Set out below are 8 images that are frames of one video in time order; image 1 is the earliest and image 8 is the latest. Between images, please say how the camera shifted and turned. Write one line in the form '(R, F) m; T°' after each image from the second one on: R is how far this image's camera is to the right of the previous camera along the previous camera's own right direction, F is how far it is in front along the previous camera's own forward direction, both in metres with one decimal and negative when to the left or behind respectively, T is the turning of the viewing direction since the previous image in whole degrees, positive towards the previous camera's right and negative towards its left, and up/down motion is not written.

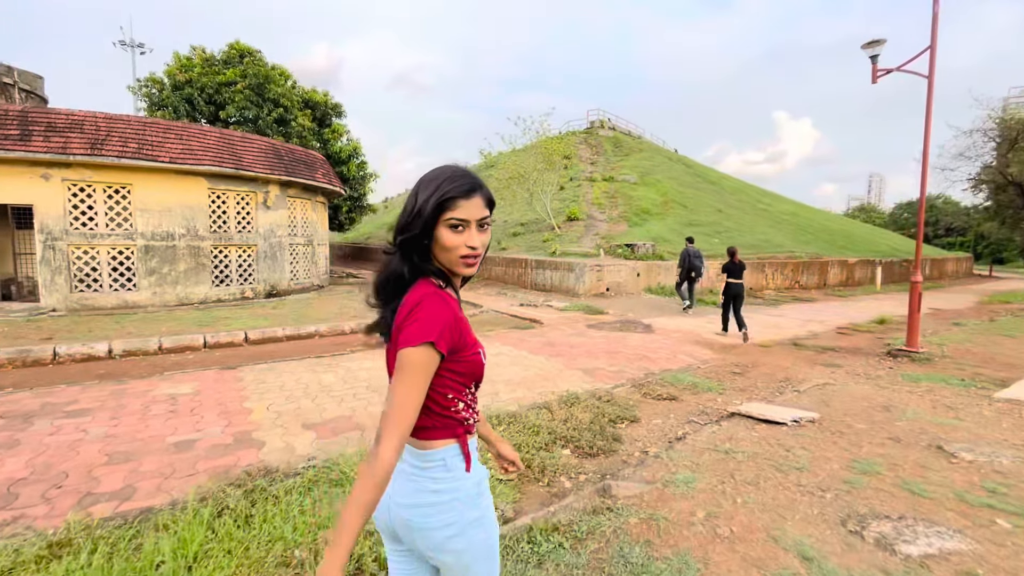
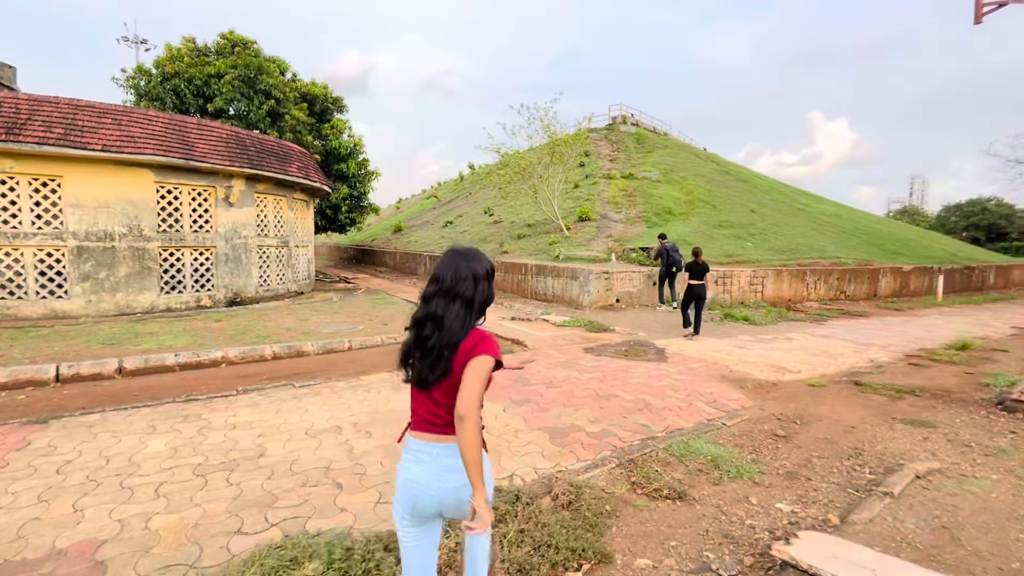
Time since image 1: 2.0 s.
(+0.7, +1.9) m; -3°
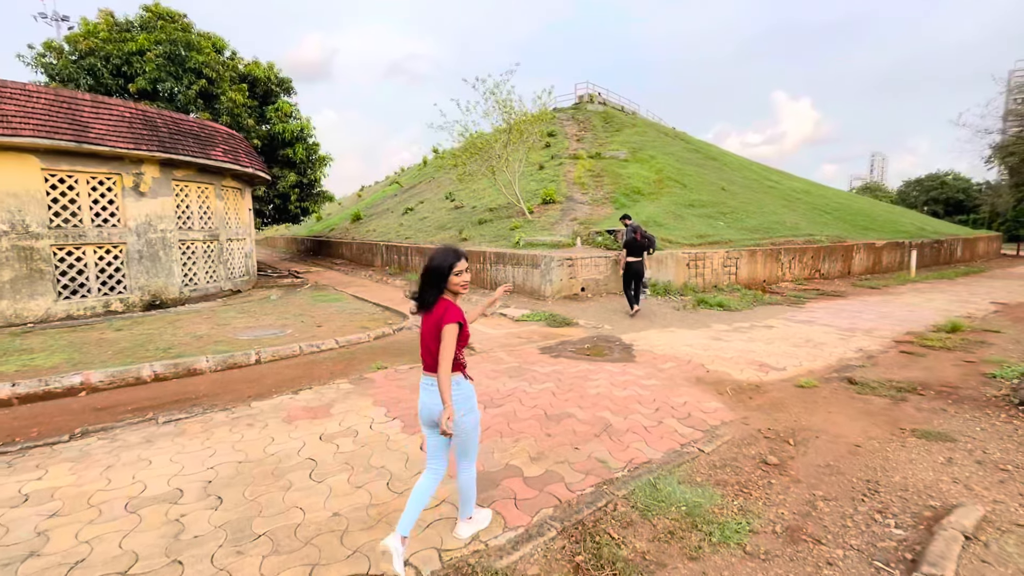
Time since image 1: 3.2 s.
(+0.4, +1.0) m; +3°
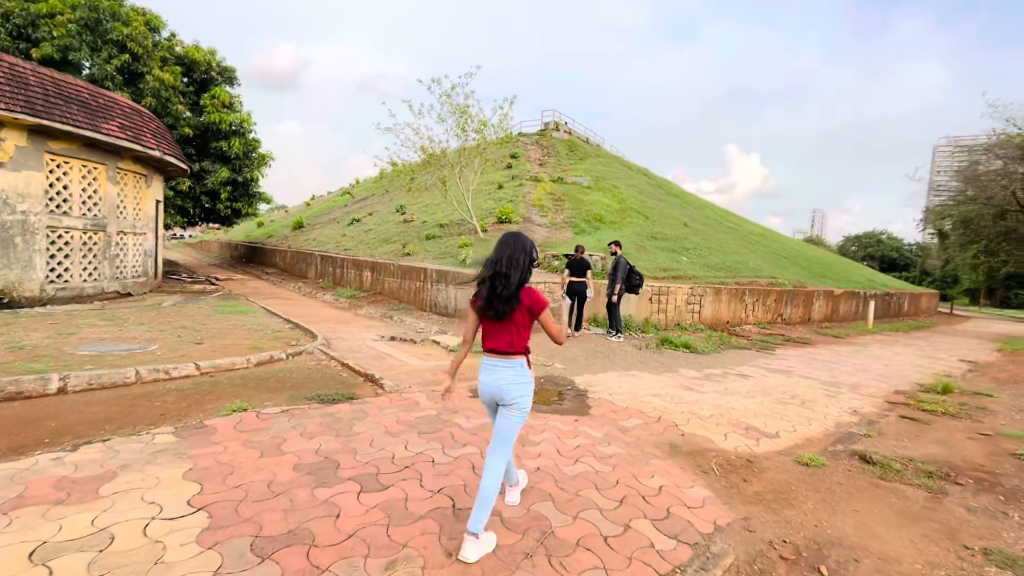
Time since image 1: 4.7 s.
(+0.3, +1.4) m; +5°
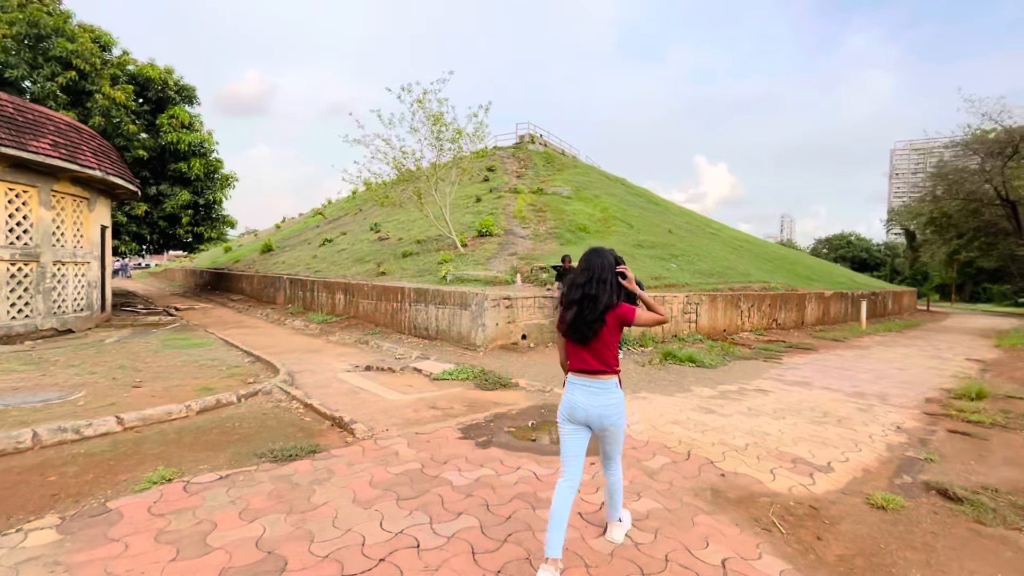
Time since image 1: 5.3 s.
(-0.1, +0.8) m; +2°
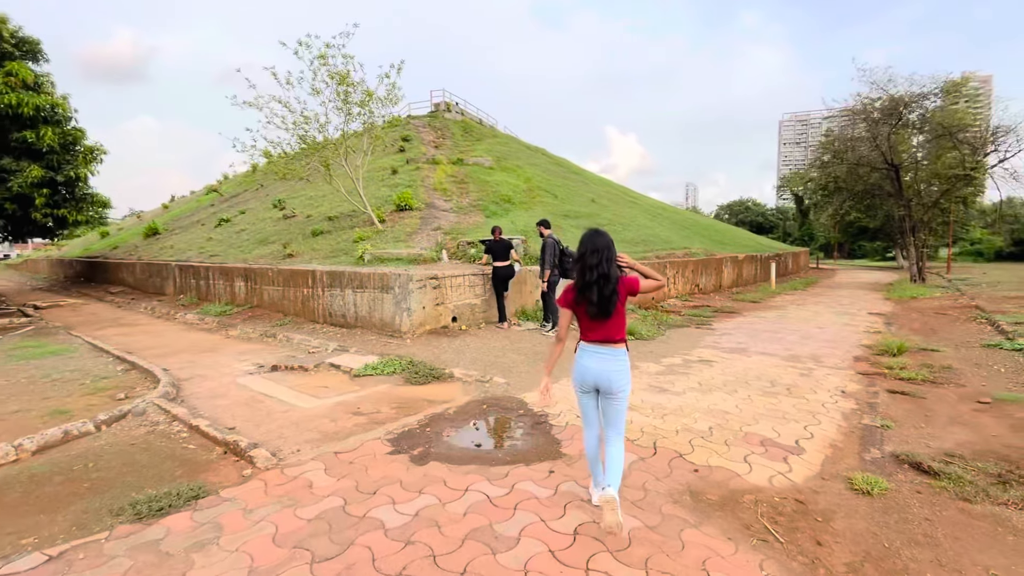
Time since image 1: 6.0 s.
(-0.1, +0.7) m; +9°
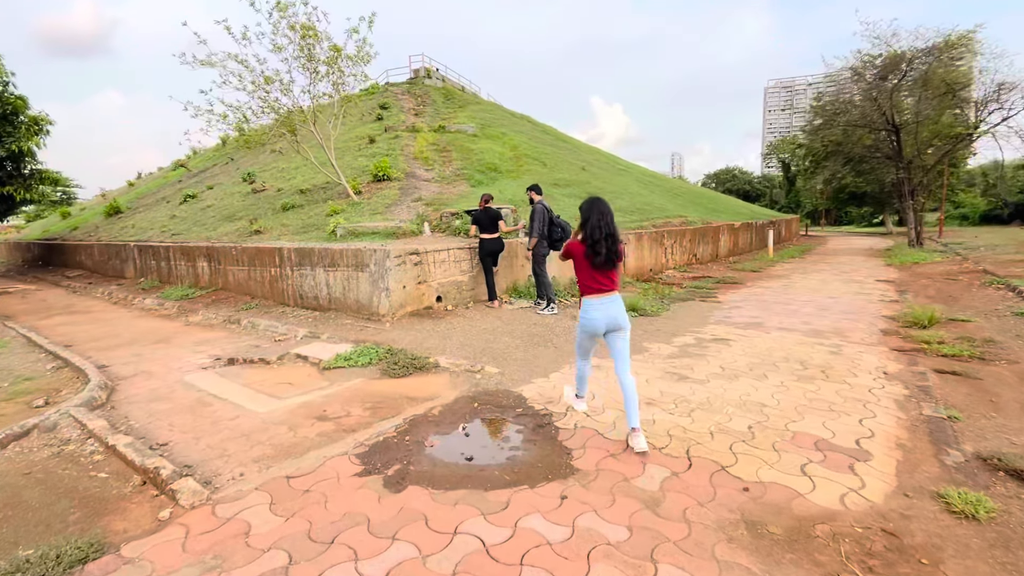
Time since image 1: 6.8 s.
(0.0, +0.8) m; +1°
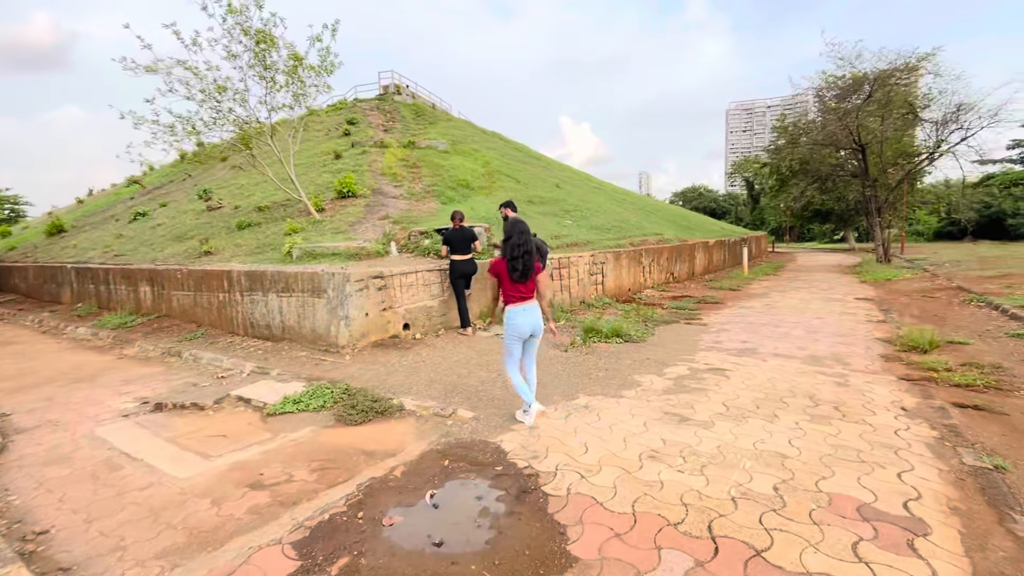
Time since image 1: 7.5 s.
(0.0, +0.6) m; +3°
